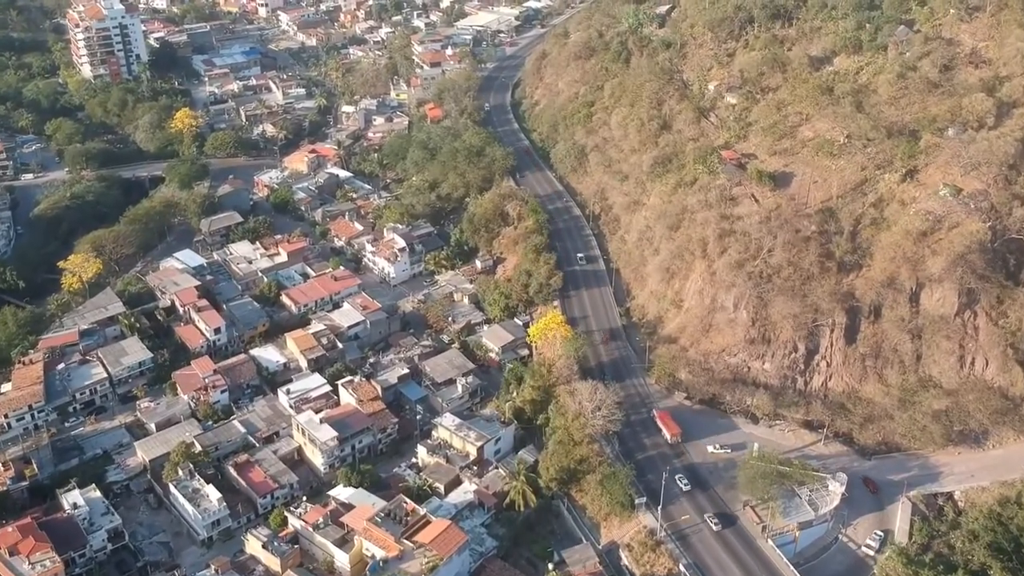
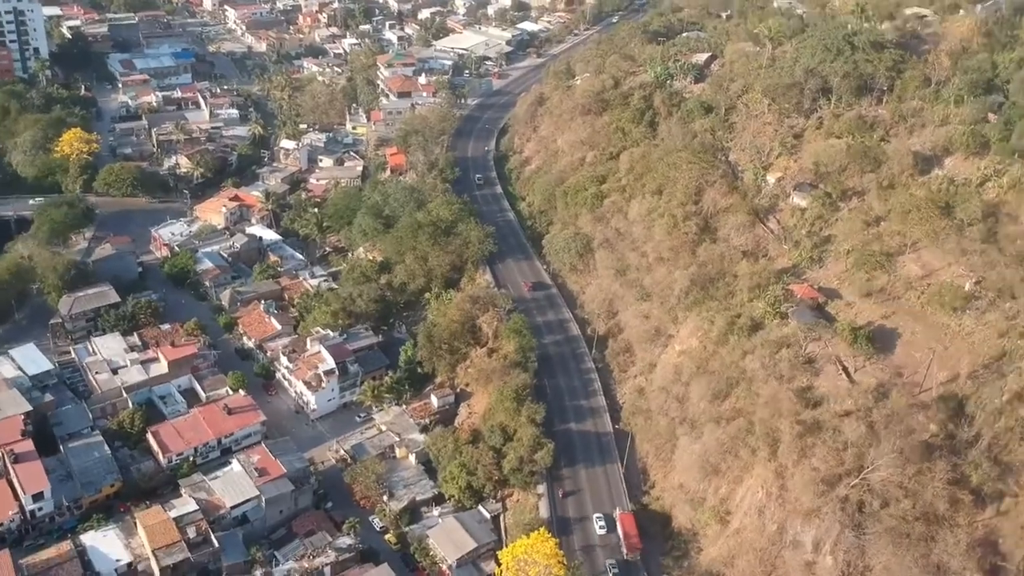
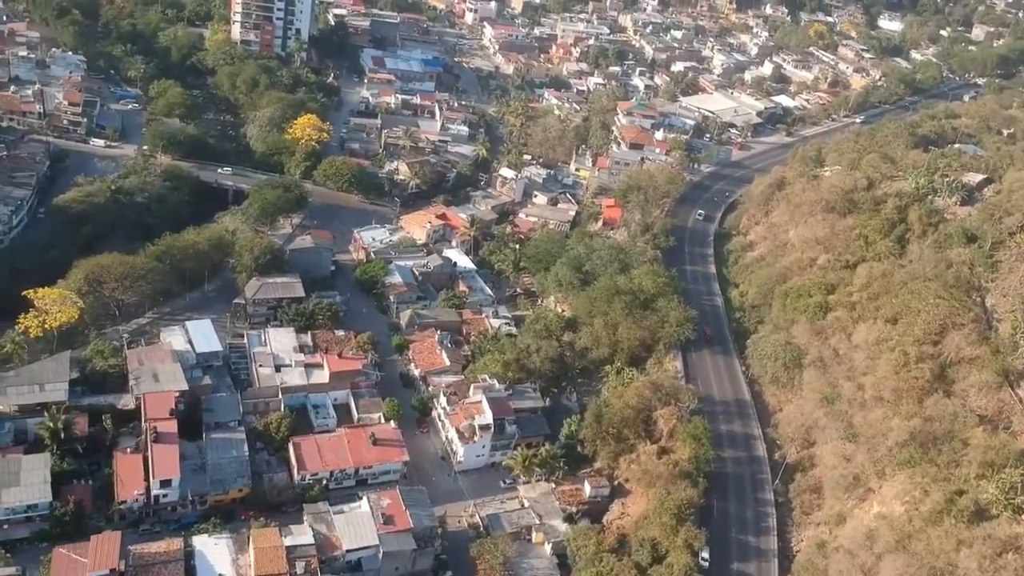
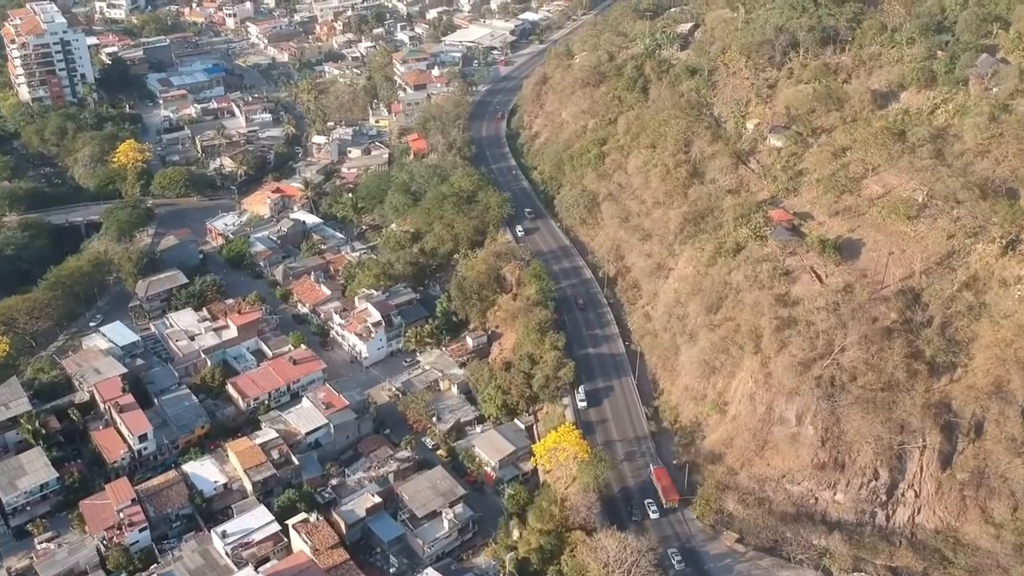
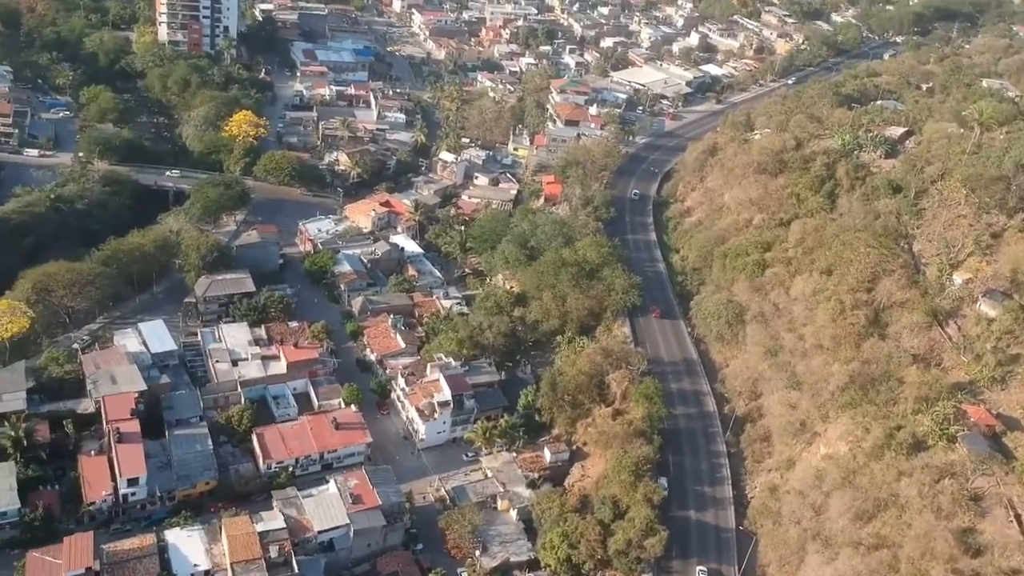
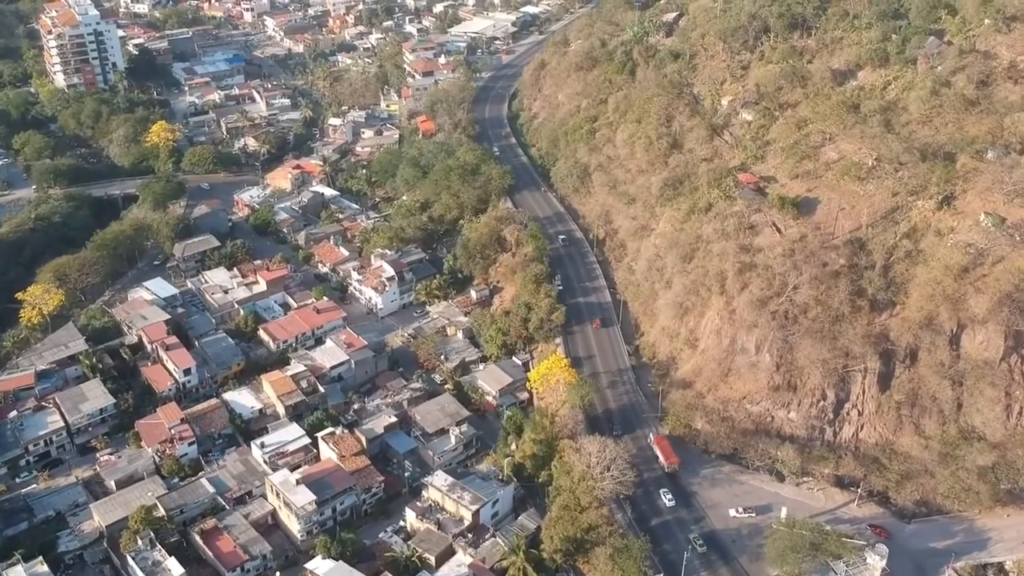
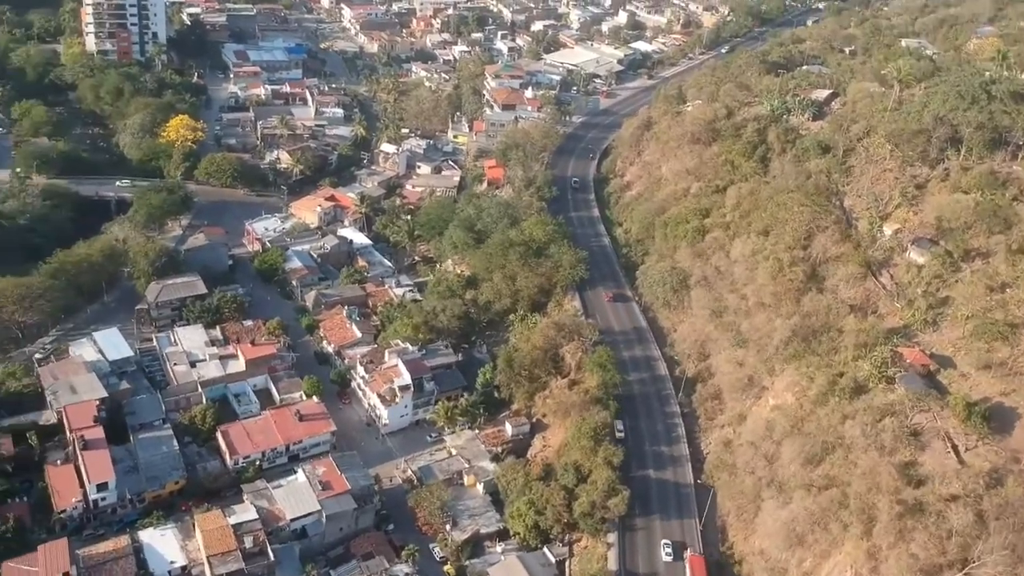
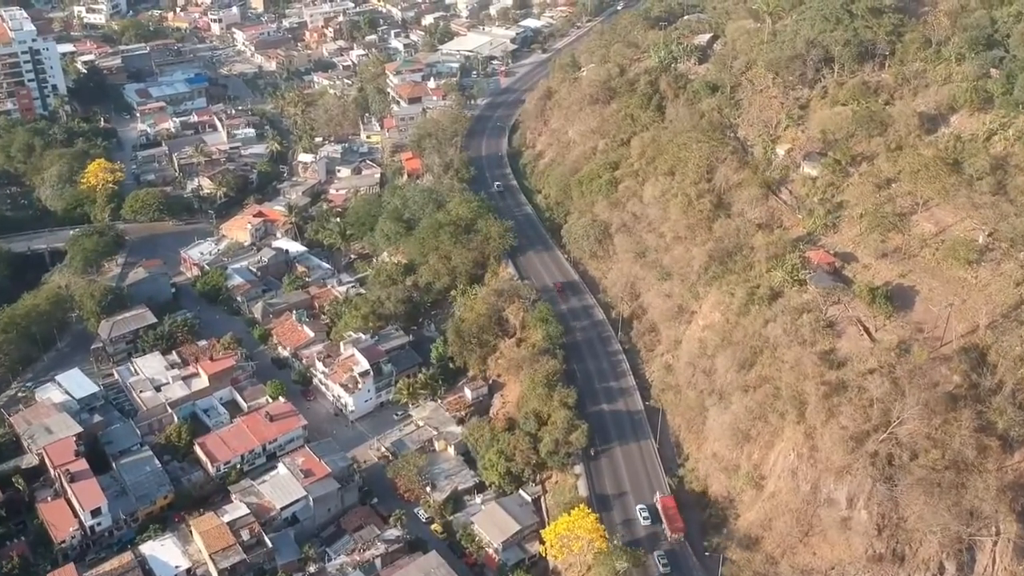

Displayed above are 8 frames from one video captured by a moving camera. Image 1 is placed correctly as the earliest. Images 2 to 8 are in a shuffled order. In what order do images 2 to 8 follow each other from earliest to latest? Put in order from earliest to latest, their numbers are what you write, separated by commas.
6, 4, 8, 2, 7, 5, 3
